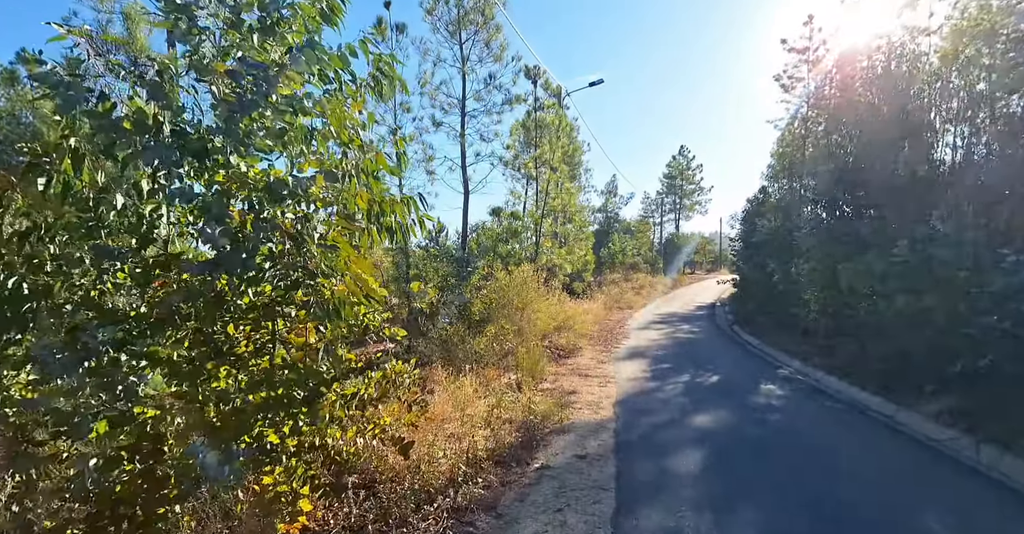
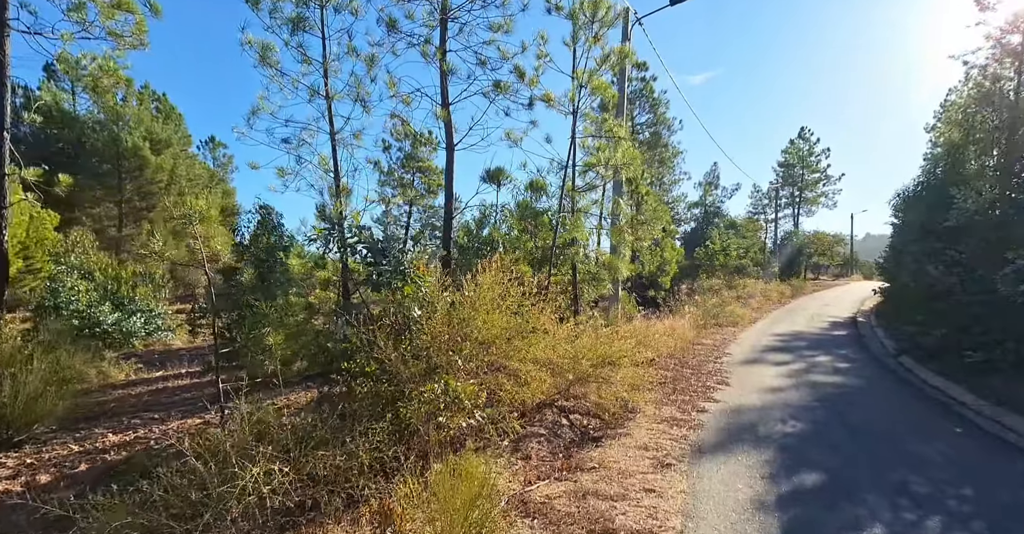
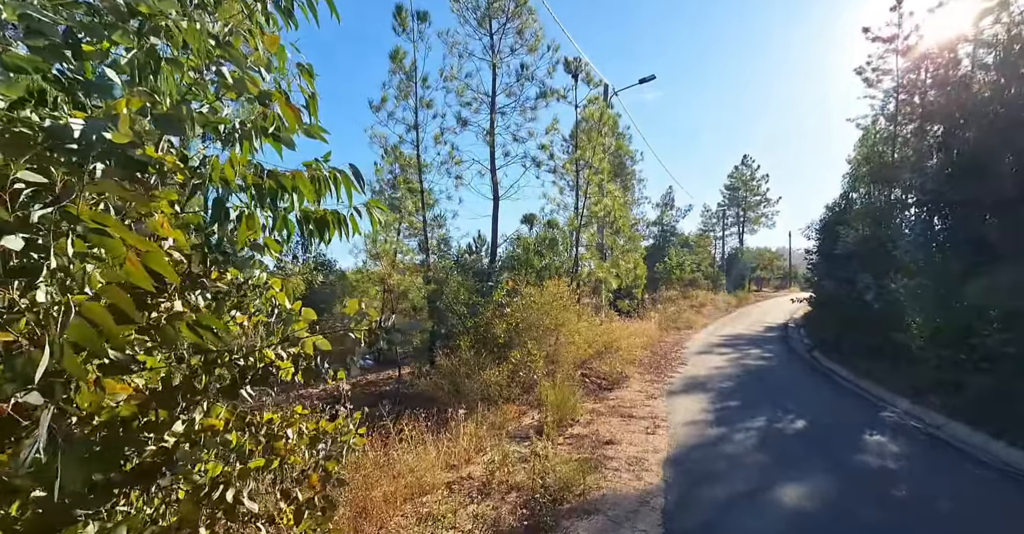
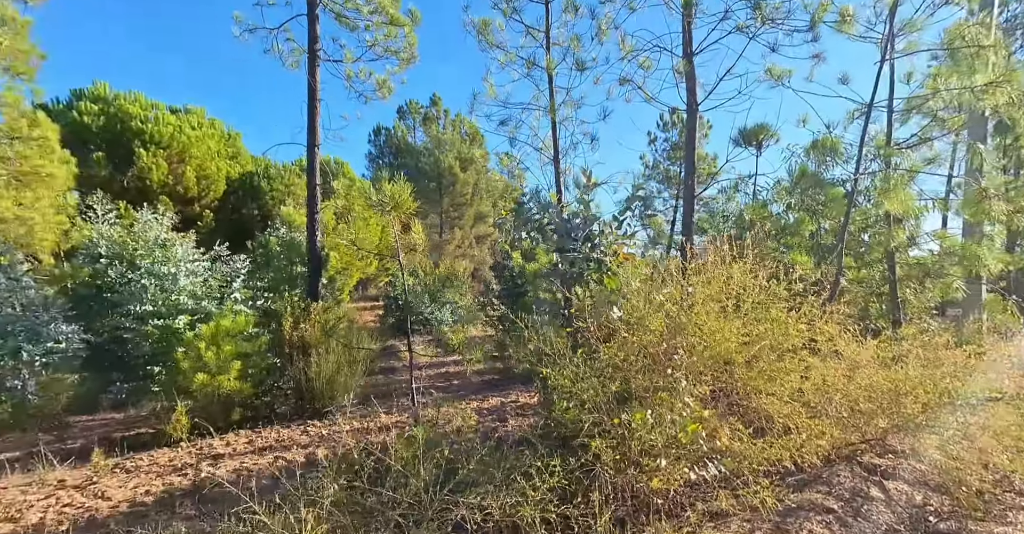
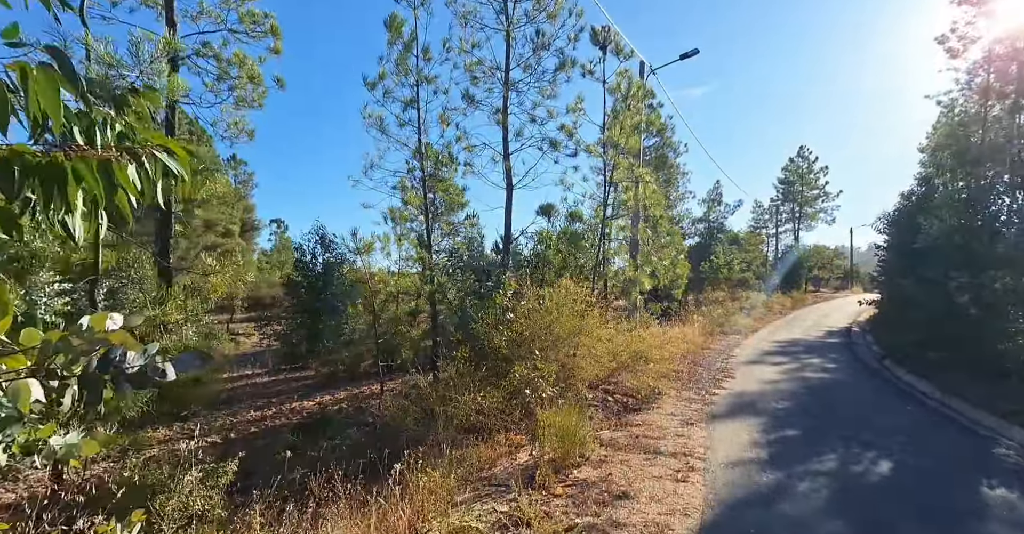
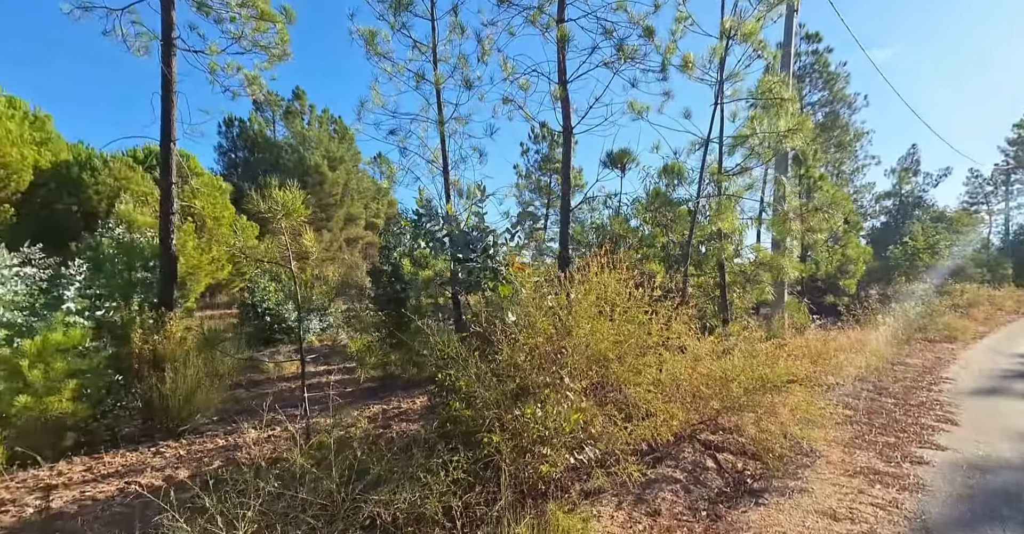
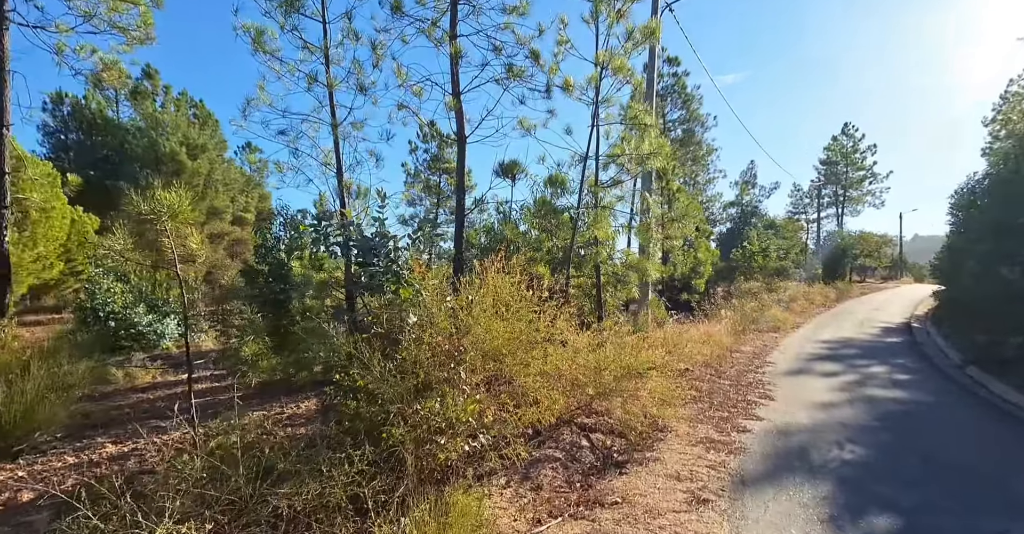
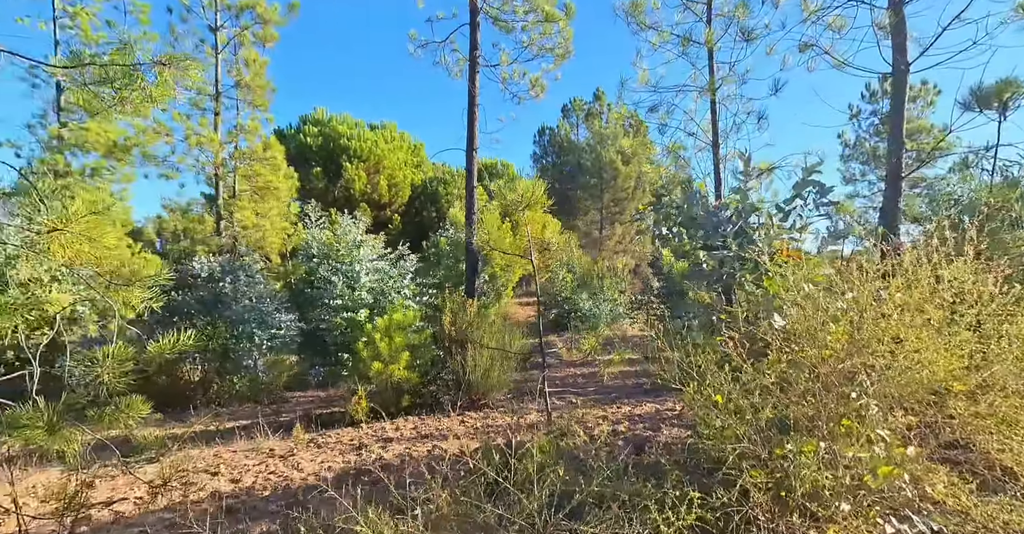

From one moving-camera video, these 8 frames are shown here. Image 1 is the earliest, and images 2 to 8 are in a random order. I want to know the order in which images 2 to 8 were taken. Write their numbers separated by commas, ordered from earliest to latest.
3, 5, 2, 7, 6, 4, 8
